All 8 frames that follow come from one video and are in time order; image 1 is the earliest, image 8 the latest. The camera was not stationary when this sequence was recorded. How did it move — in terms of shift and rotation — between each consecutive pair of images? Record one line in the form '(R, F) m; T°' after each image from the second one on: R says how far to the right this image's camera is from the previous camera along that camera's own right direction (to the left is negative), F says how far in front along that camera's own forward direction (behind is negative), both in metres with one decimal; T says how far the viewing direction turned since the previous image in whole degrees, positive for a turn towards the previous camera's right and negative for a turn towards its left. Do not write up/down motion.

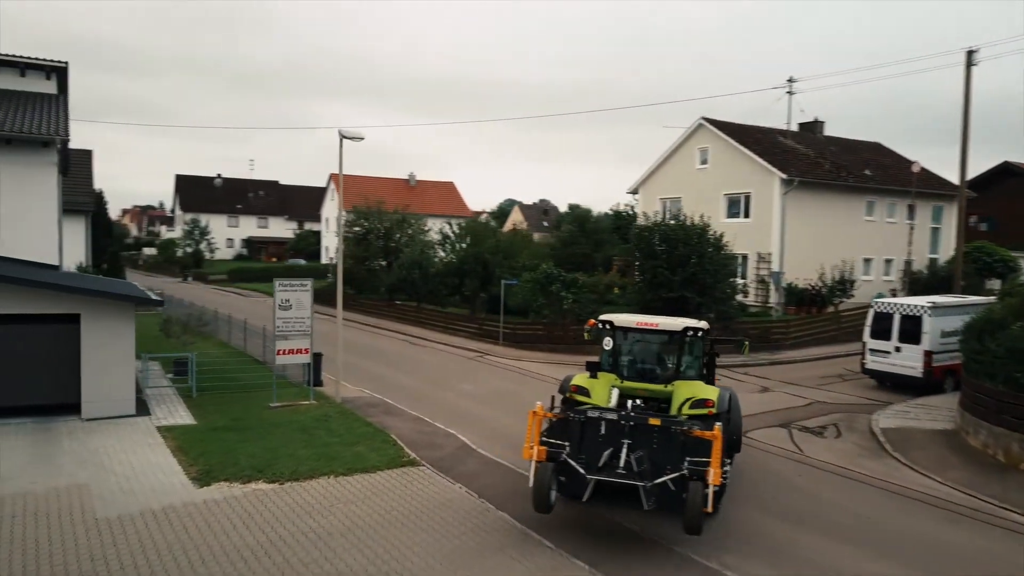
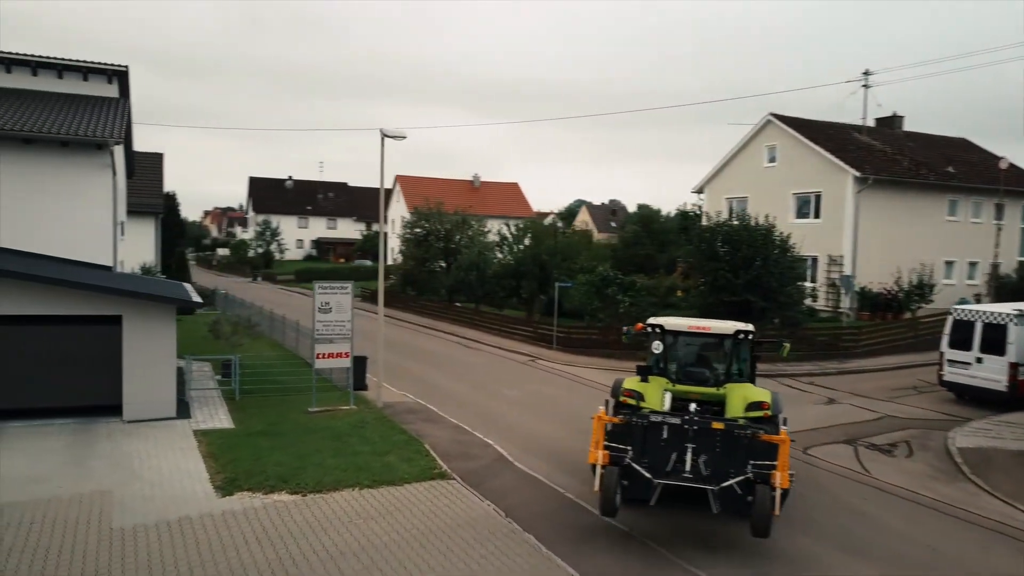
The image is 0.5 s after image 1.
(+0.4, +0.6) m; -5°
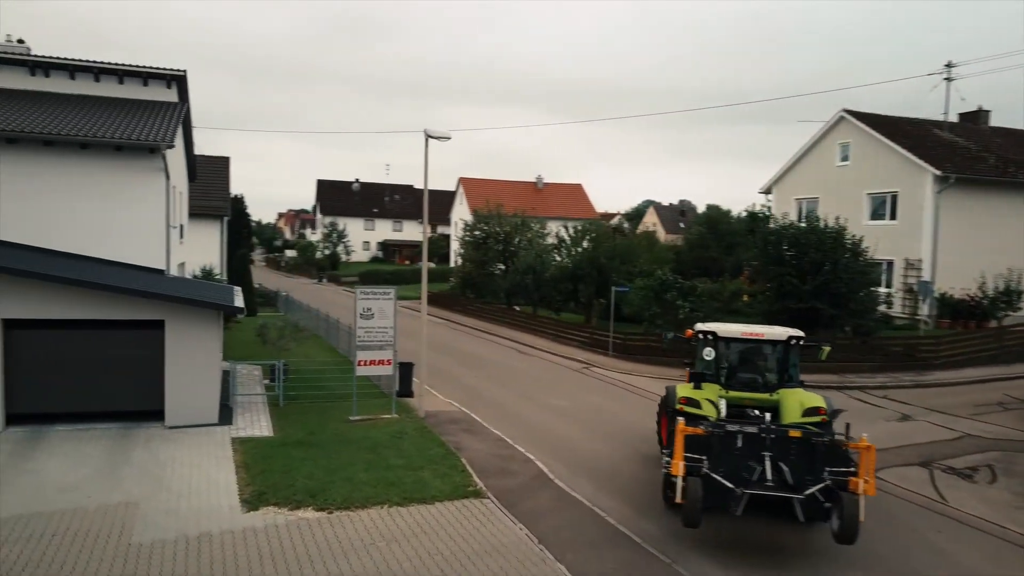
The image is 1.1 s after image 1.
(+0.3, +0.6) m; -5°
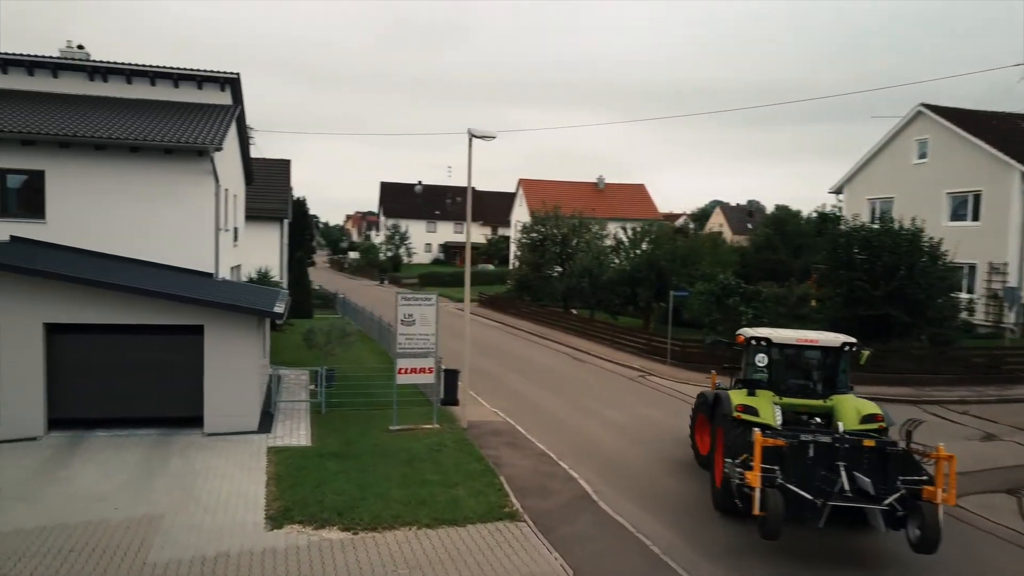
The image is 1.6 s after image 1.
(+0.3, +0.7) m; -5°
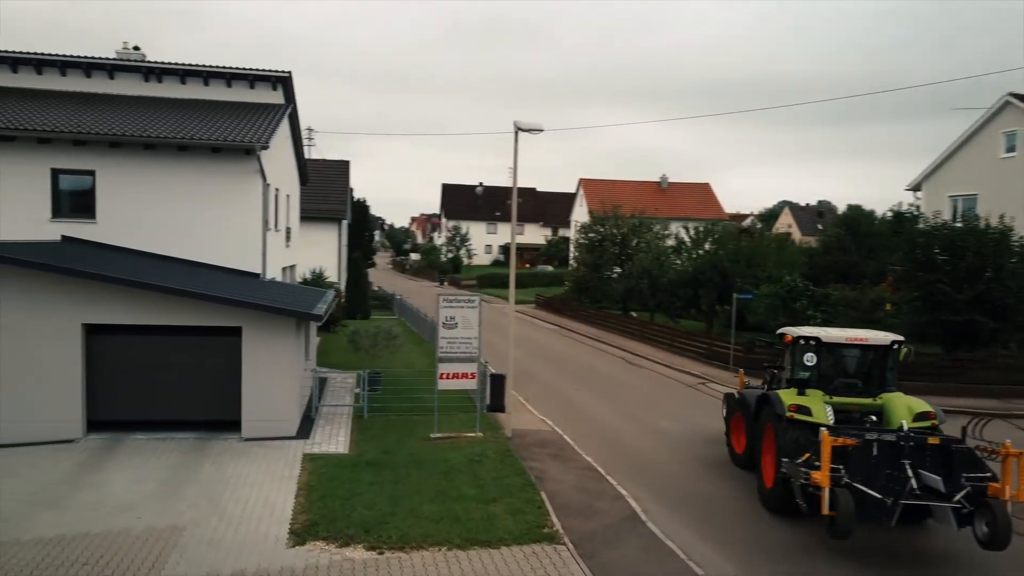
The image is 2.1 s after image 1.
(+0.2, +0.7) m; -4°
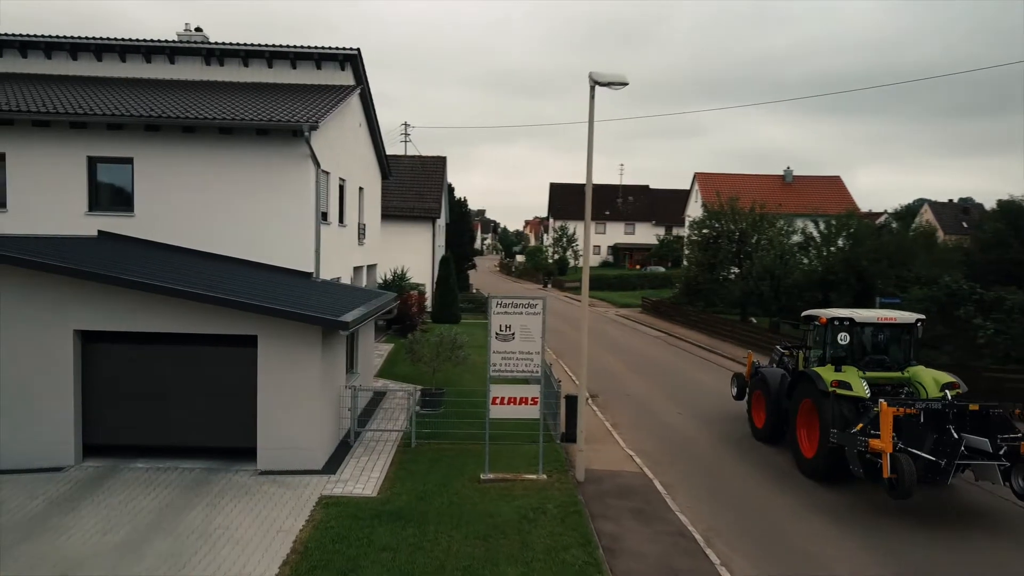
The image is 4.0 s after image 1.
(+0.5, +2.8) m; -8°
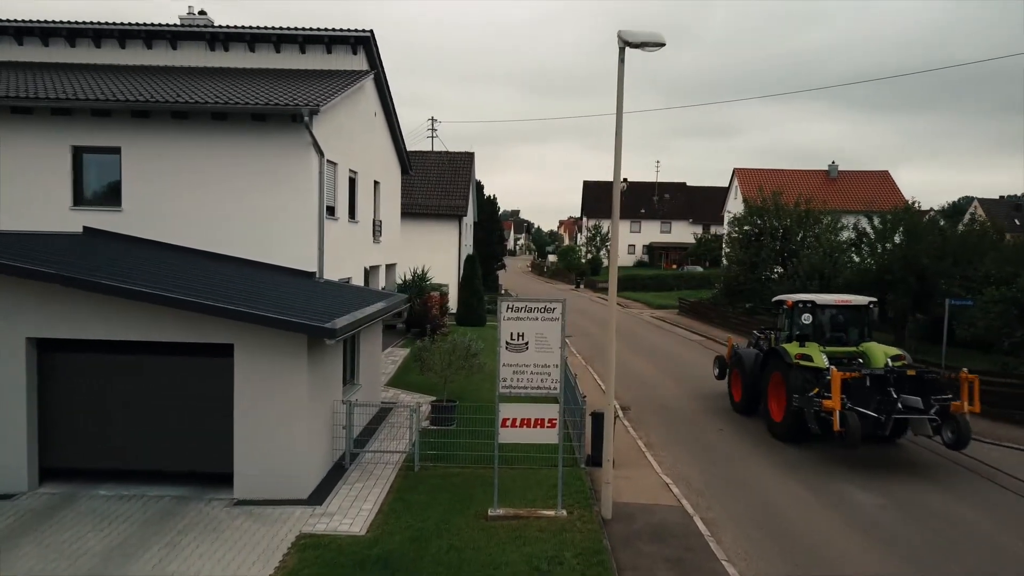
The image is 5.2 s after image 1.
(+0.2, +1.5) m; -2°
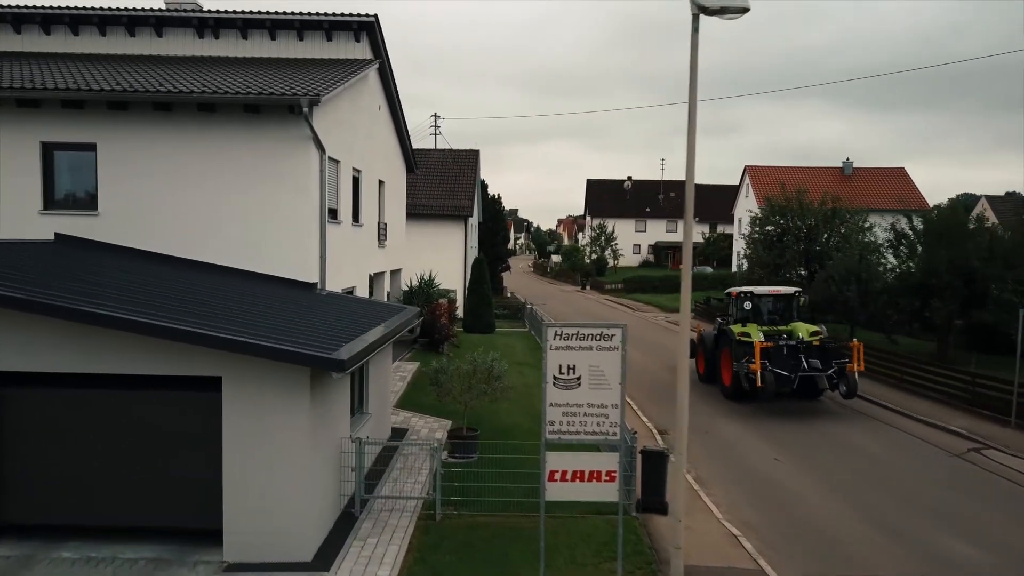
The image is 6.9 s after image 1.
(-0.4, +1.5) m; 0°
